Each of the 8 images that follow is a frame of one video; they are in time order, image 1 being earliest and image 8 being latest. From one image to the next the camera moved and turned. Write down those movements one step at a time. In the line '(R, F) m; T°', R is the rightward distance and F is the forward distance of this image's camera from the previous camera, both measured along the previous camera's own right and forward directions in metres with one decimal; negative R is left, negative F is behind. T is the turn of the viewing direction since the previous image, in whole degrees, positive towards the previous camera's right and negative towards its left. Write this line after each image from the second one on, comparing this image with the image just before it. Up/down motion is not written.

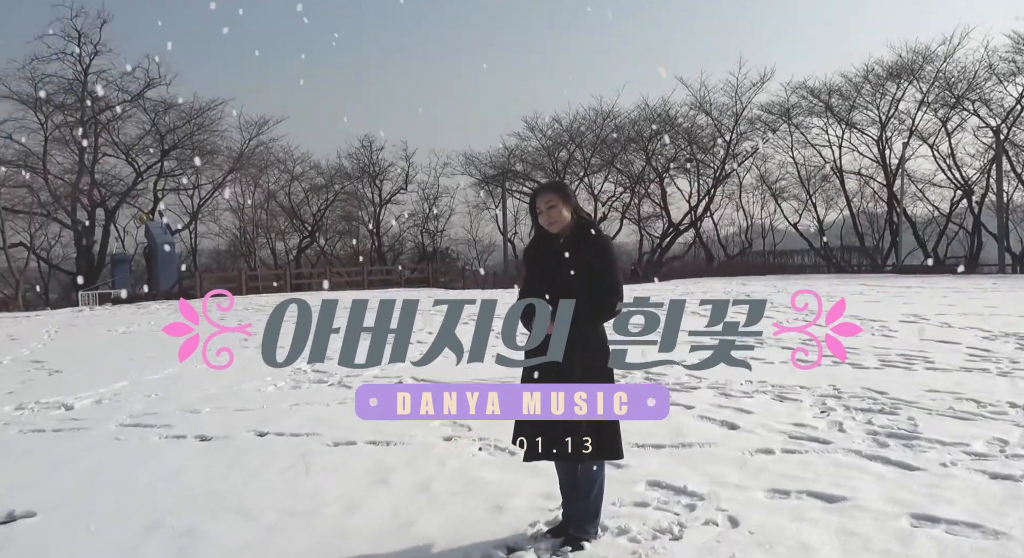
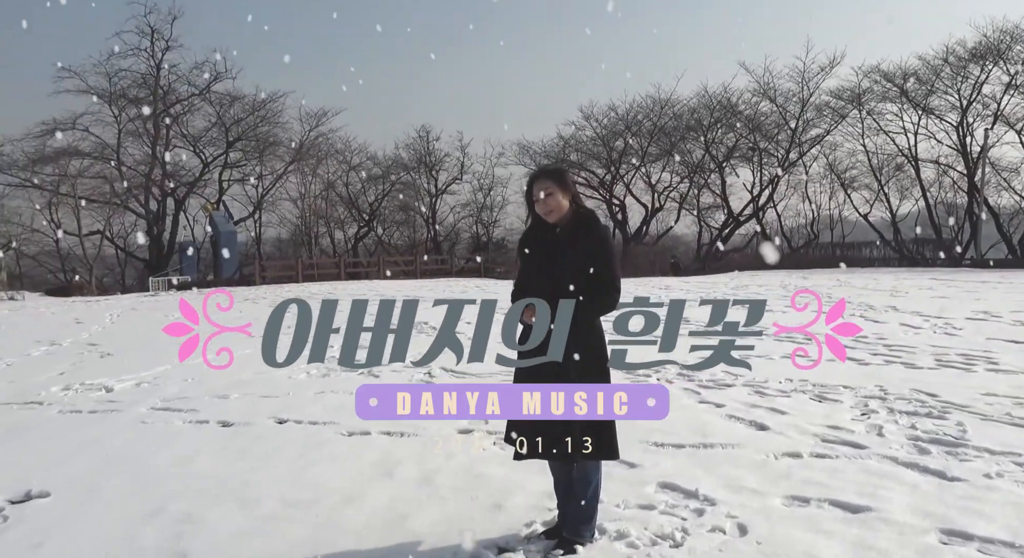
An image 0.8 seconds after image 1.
(+0.3, +0.1) m; -5°
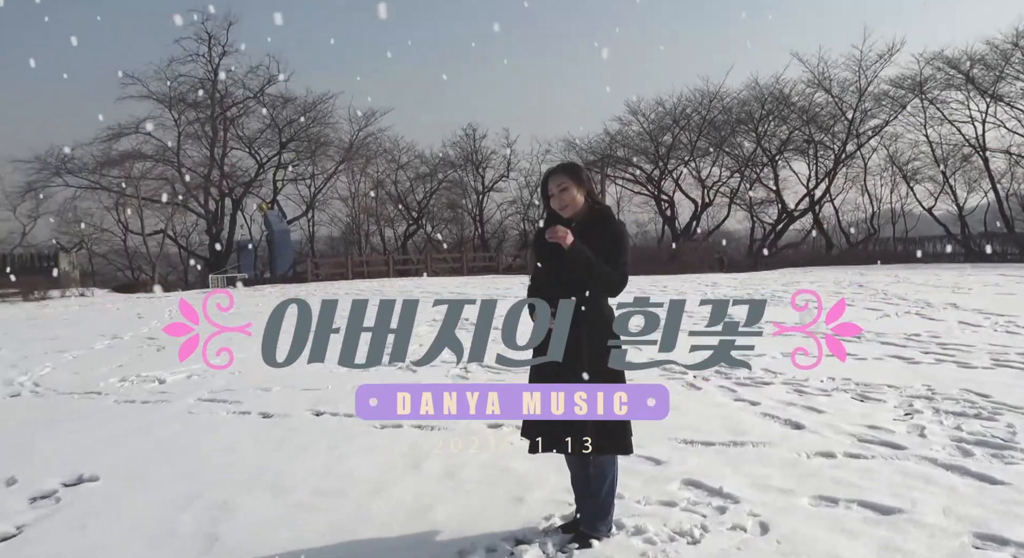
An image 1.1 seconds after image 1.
(+0.2, 0.0) m; -4°
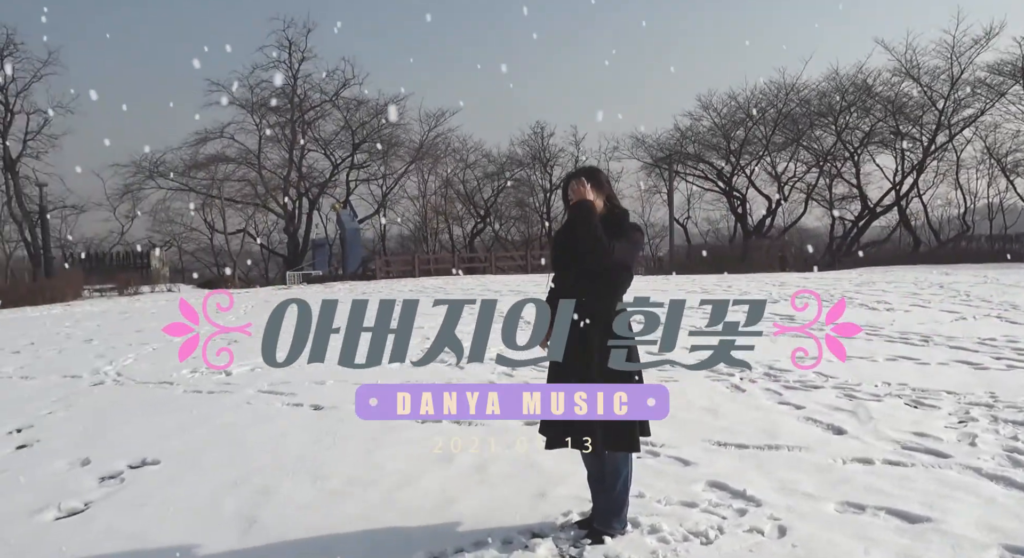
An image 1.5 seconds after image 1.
(+0.3, -0.1) m; -6°
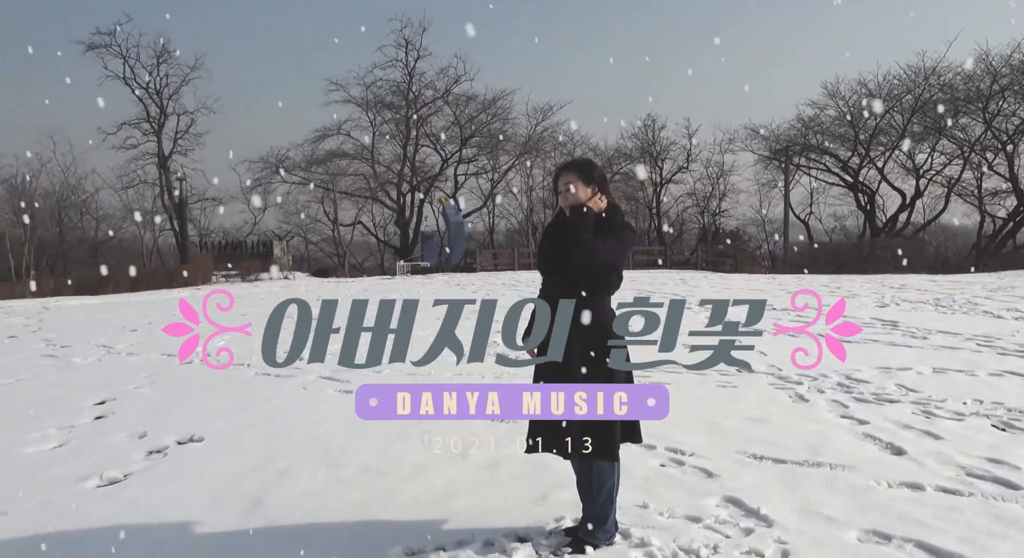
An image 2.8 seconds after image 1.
(+0.7, +0.1) m; -10°
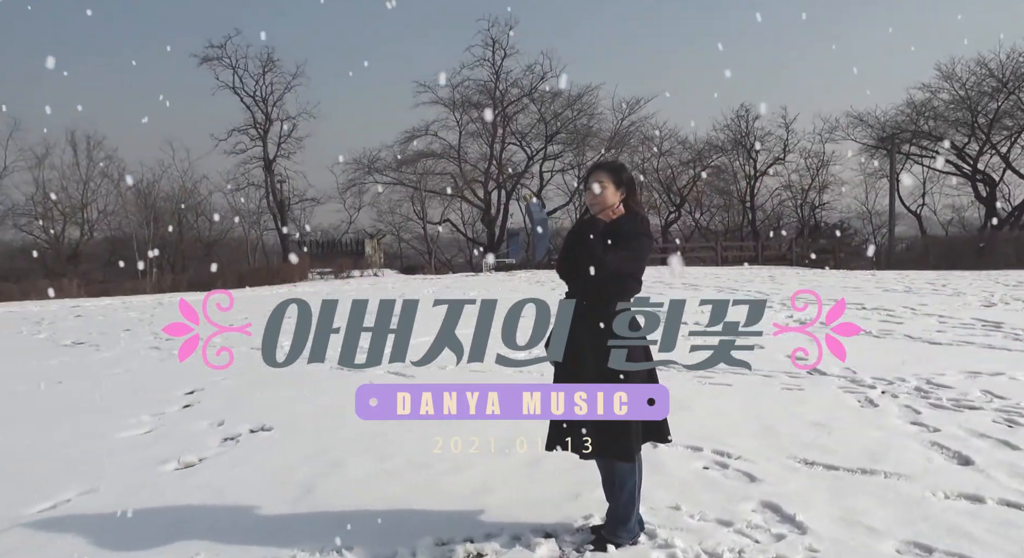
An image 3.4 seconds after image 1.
(+0.4, -0.1) m; -8°
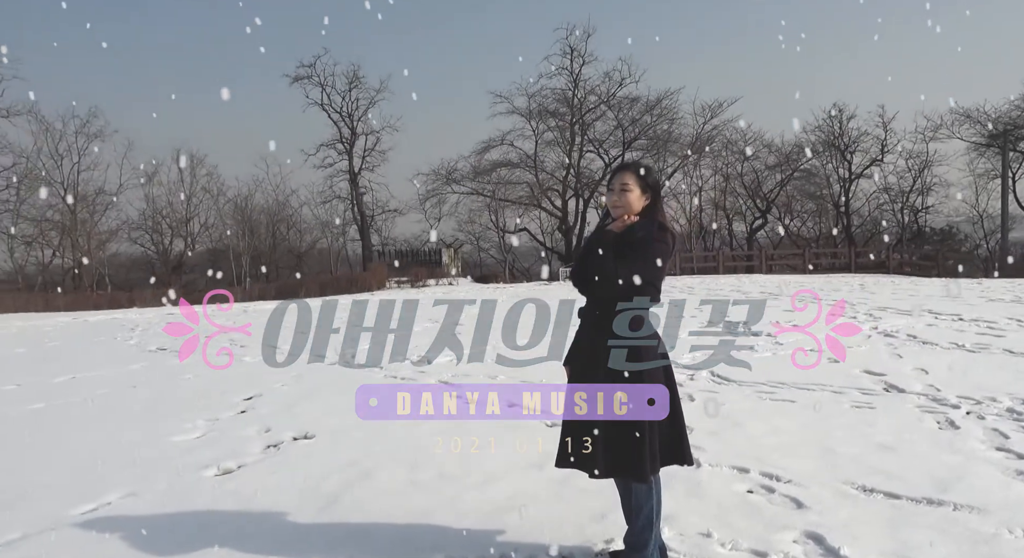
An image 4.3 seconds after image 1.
(+0.4, +0.2) m; -7°
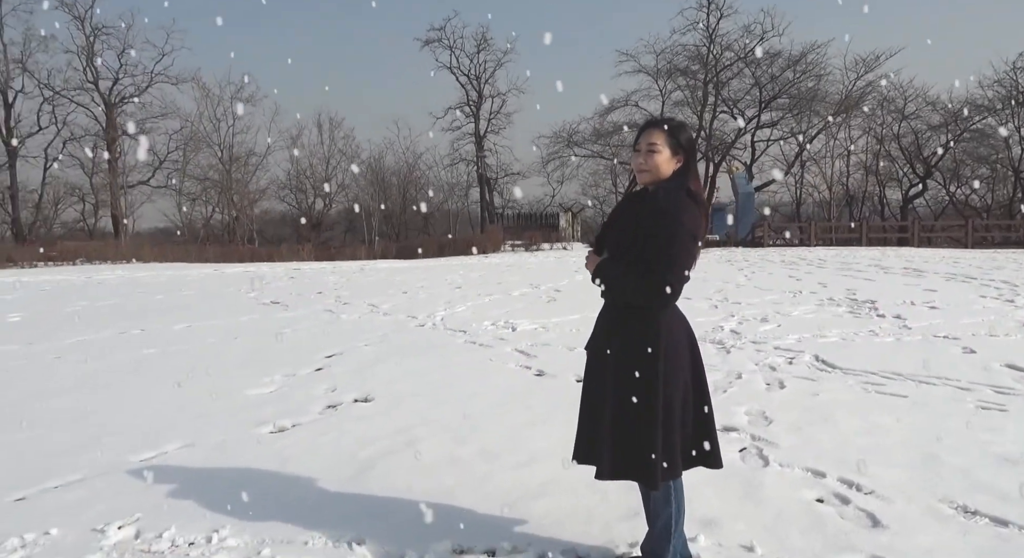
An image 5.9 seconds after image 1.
(+0.5, +0.4) m; -11°
